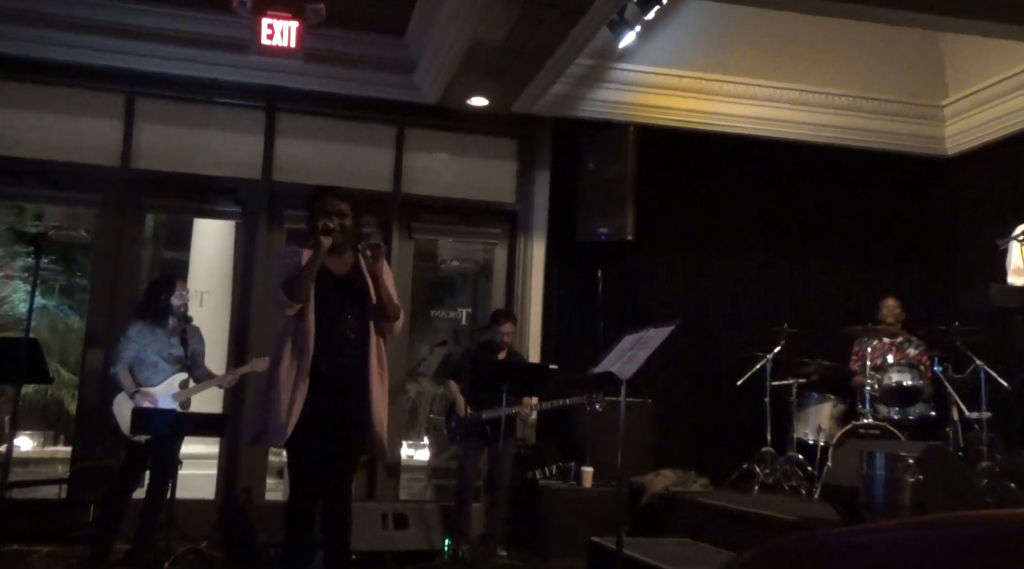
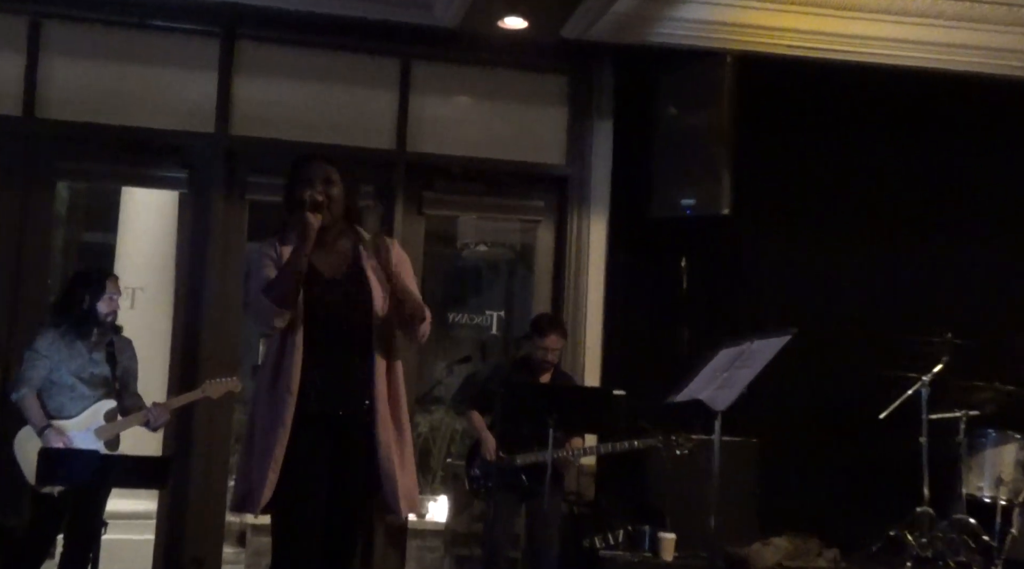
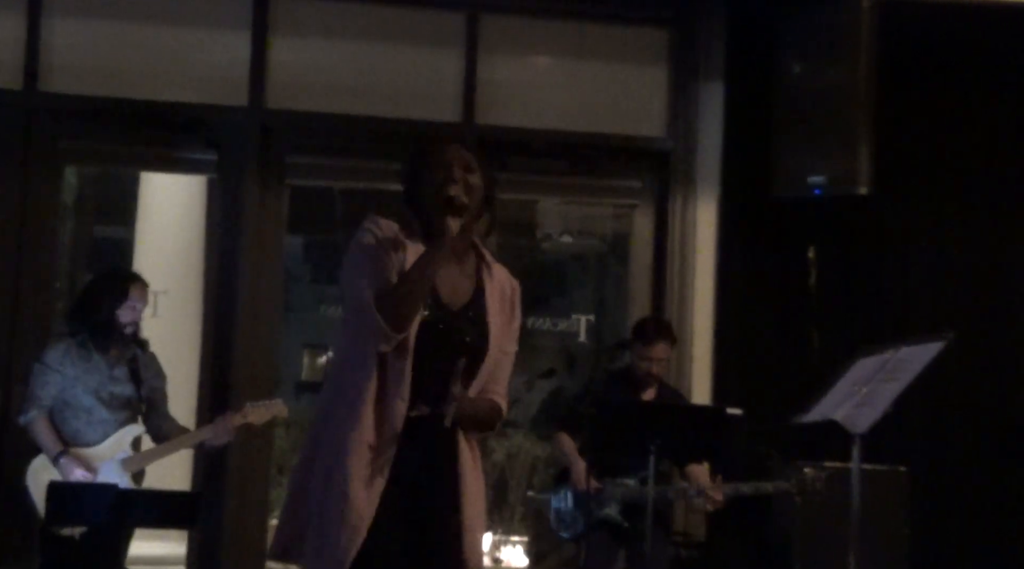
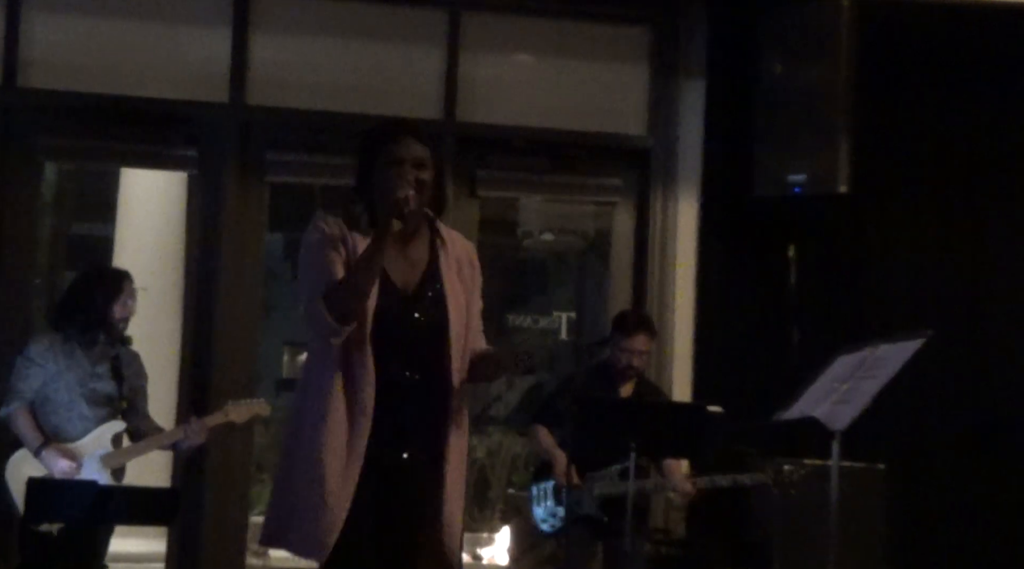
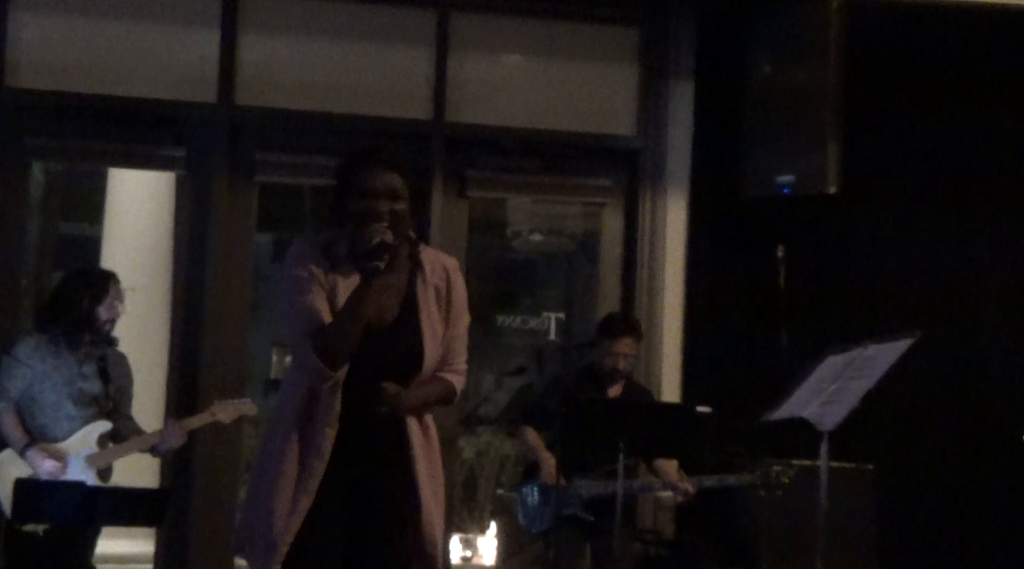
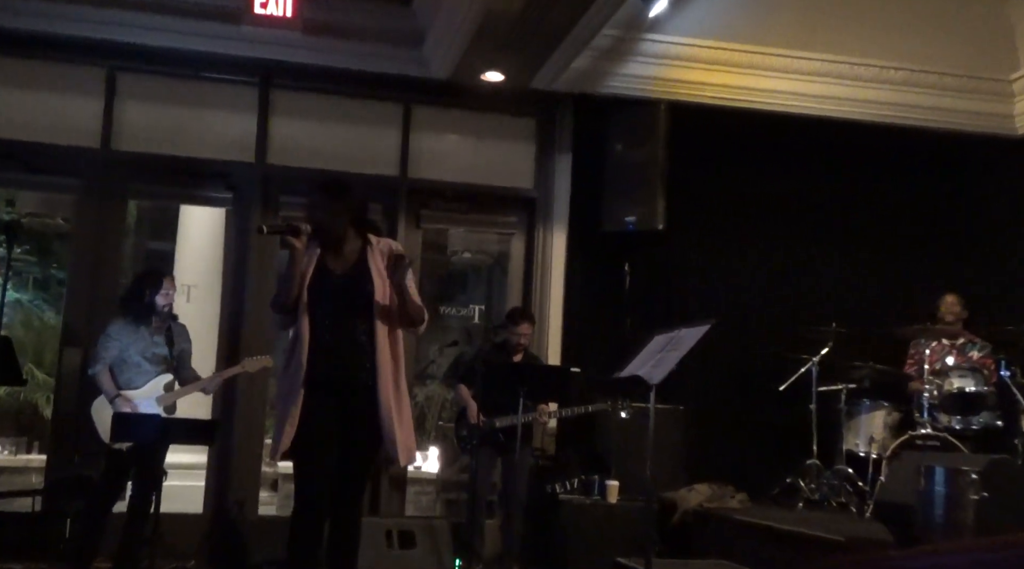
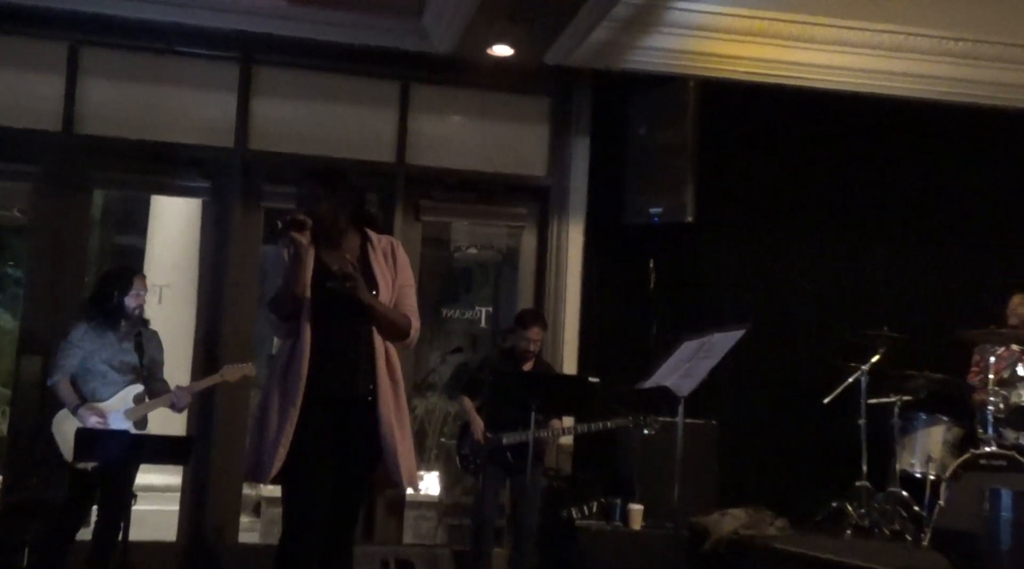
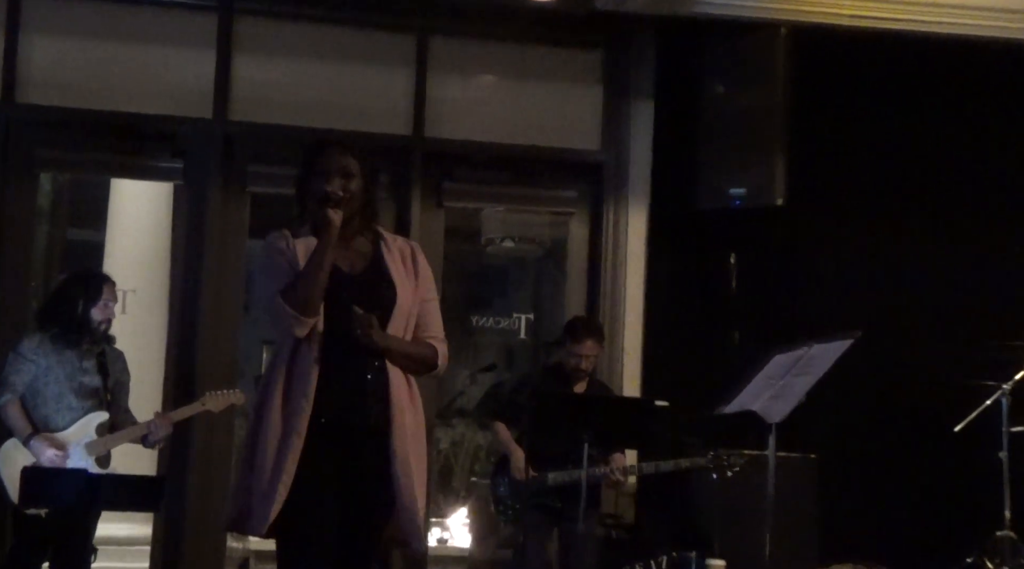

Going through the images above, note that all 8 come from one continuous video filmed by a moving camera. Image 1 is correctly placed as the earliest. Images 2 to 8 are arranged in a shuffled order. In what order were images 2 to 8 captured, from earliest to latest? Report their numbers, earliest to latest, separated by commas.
6, 7, 2, 8, 5, 4, 3
